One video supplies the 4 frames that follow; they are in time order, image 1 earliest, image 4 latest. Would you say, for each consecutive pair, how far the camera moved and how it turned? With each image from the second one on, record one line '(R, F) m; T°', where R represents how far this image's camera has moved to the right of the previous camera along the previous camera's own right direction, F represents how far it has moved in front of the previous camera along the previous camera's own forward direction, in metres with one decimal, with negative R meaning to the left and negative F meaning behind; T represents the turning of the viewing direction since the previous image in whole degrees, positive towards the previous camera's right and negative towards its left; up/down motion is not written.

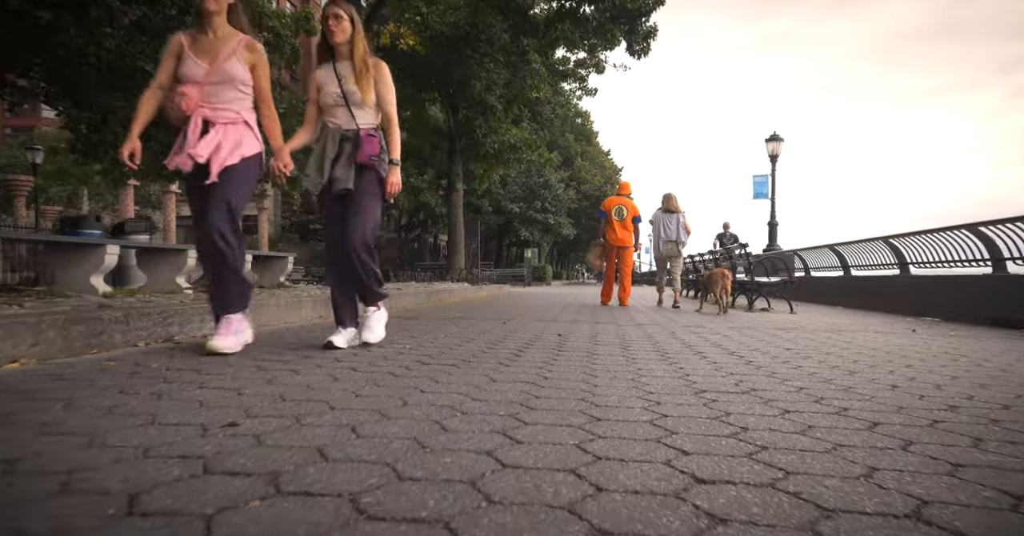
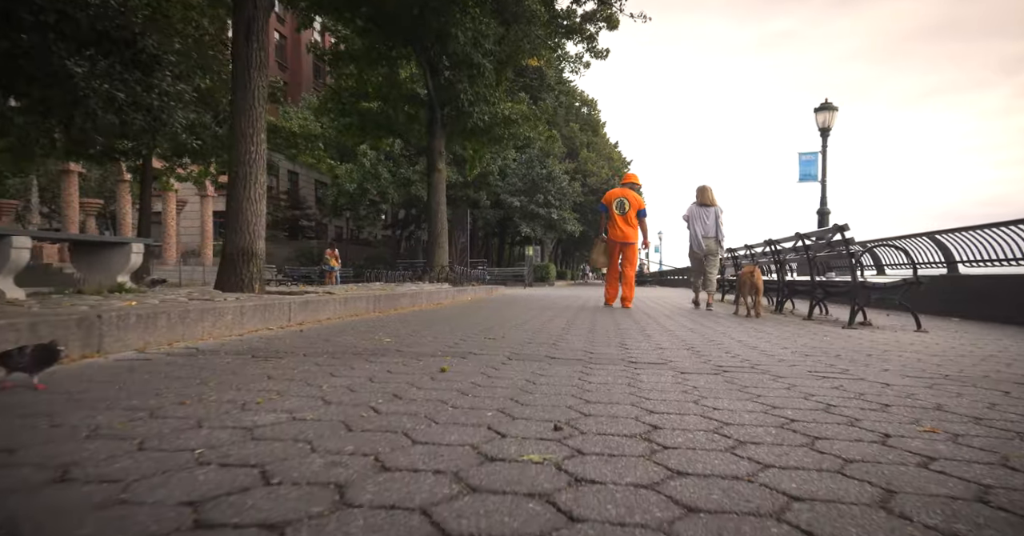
(+0.2, +2.7) m; 0°
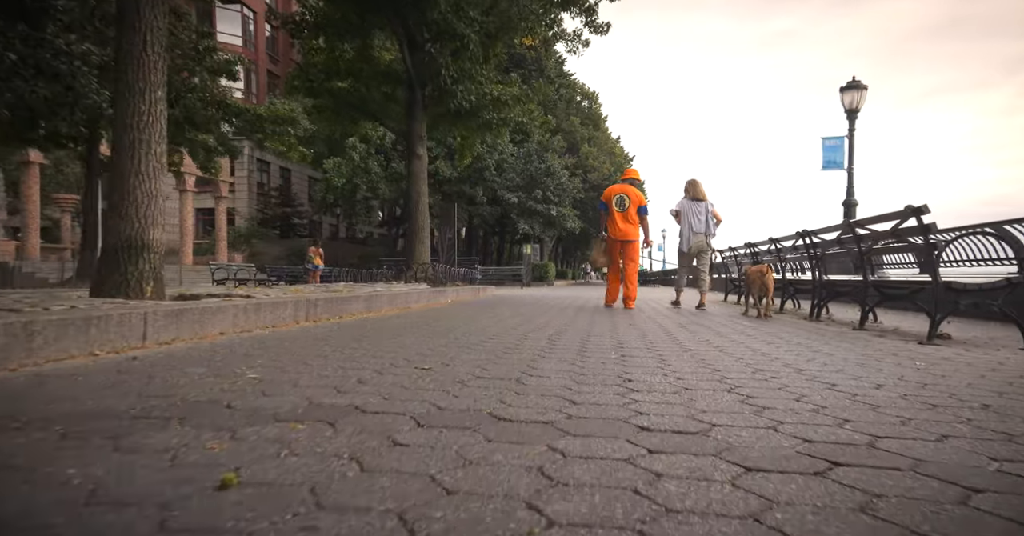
(+0.2, +1.4) m; 0°
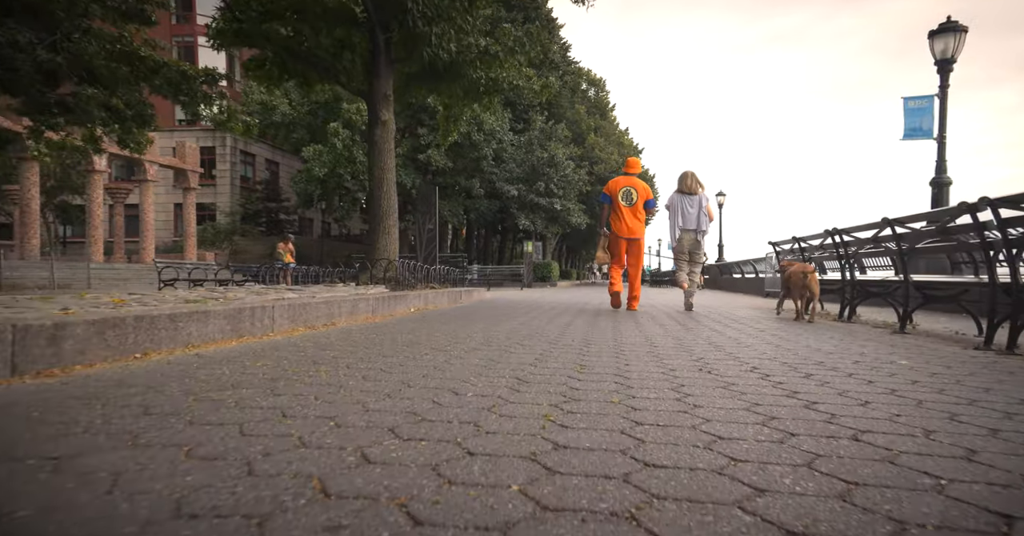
(+0.2, +2.8) m; 0°
